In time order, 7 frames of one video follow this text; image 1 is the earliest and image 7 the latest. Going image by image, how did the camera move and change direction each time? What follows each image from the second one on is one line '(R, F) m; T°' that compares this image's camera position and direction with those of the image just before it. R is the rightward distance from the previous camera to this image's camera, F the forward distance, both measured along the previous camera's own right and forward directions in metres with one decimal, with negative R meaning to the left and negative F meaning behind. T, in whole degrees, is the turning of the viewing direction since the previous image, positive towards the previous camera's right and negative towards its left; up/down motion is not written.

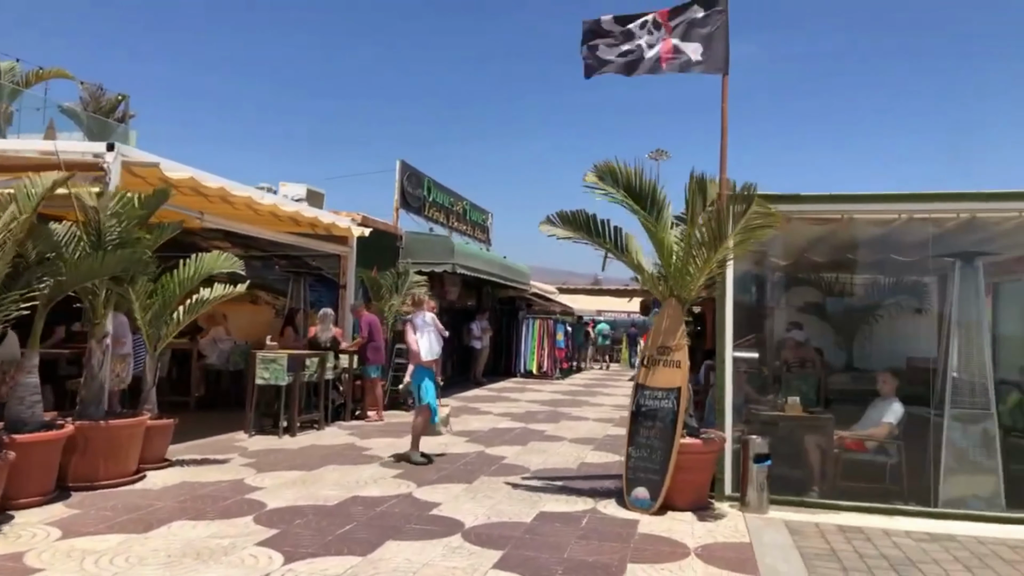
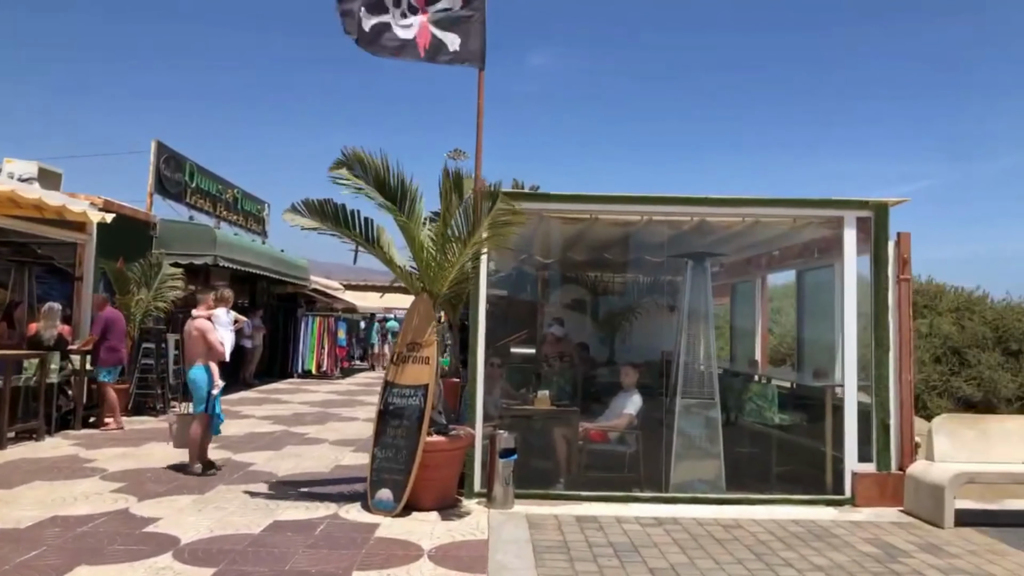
(+0.4, +0.2) m; +15°
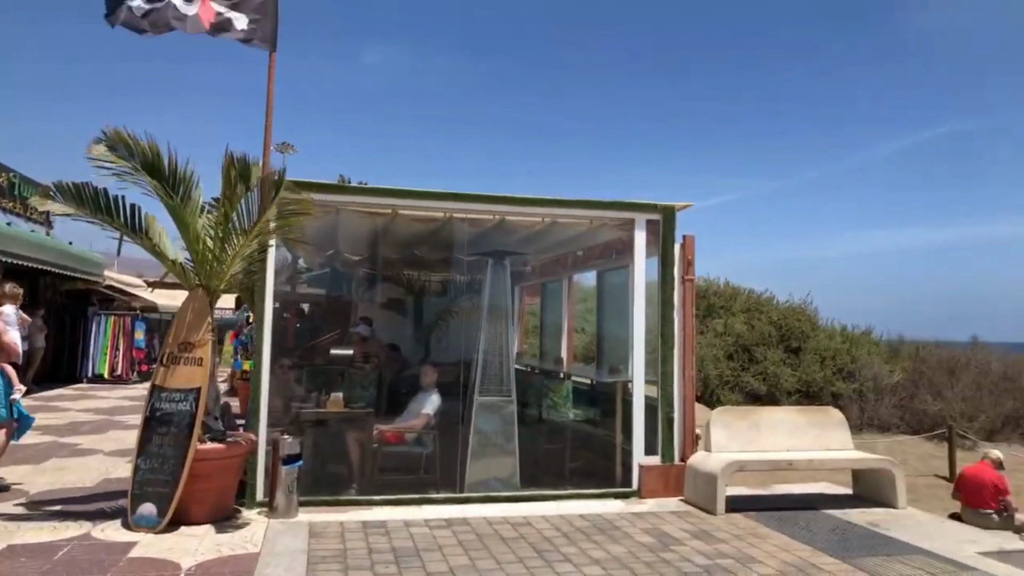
(+0.4, +0.1) m; +12°
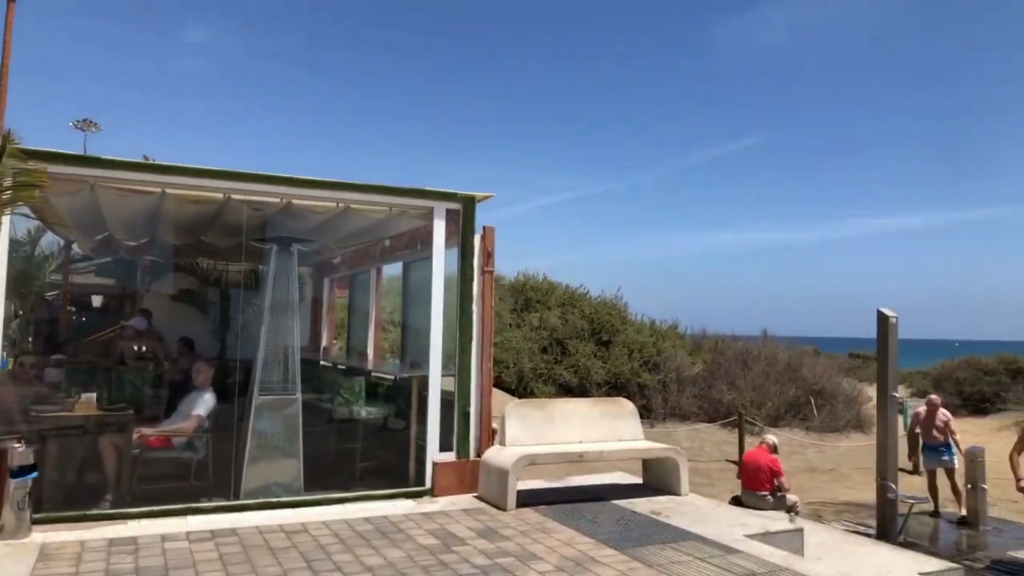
(+0.4, +0.3) m; +12°
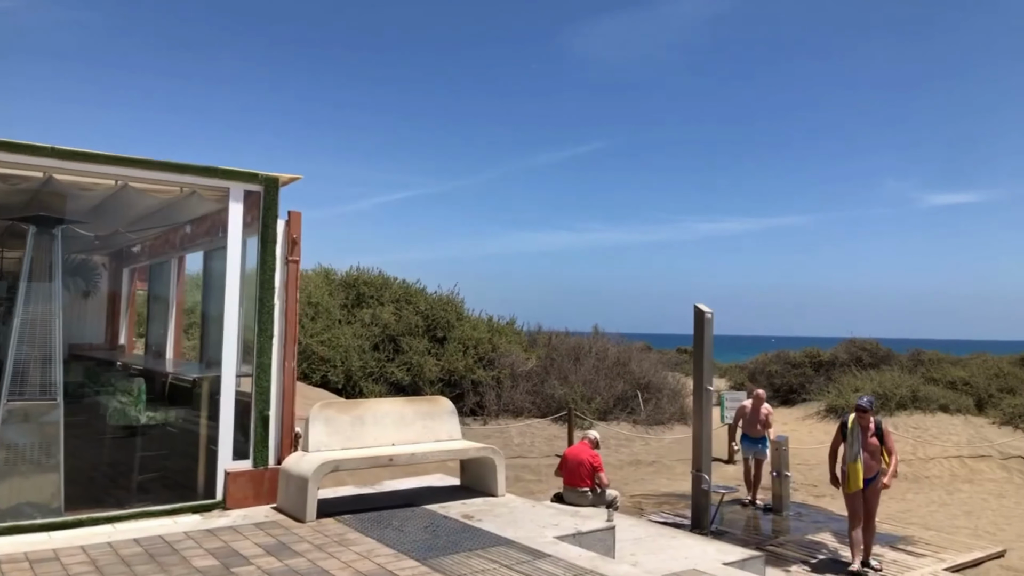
(+0.3, +0.4) m; +11°
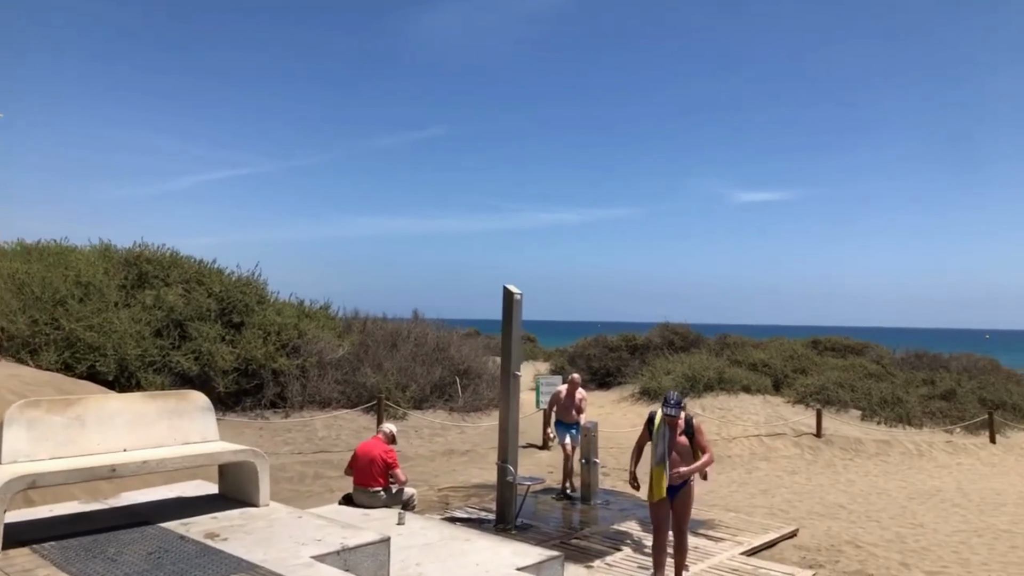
(+0.5, +0.8) m; +12°
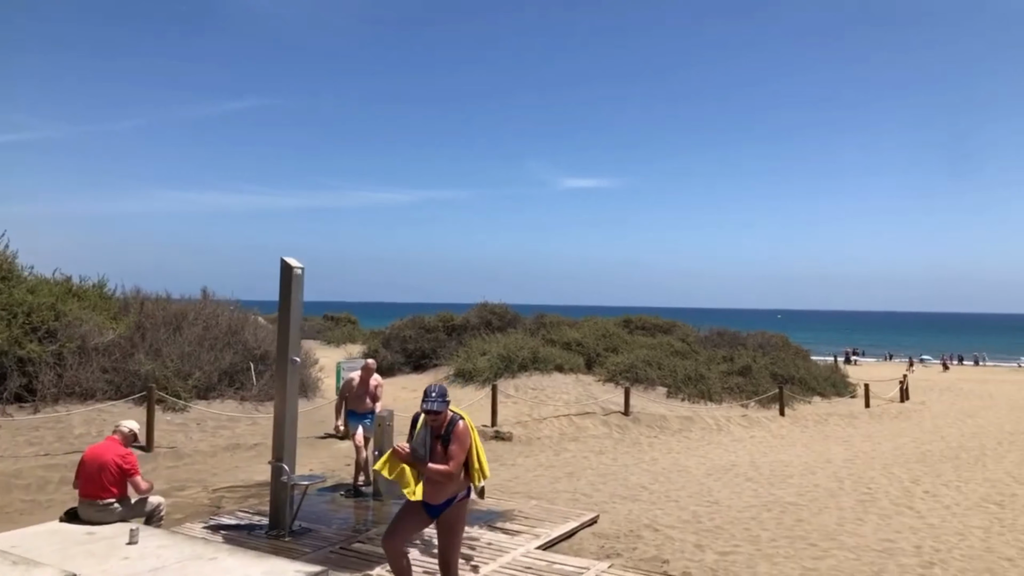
(+0.5, +0.8) m; +13°
